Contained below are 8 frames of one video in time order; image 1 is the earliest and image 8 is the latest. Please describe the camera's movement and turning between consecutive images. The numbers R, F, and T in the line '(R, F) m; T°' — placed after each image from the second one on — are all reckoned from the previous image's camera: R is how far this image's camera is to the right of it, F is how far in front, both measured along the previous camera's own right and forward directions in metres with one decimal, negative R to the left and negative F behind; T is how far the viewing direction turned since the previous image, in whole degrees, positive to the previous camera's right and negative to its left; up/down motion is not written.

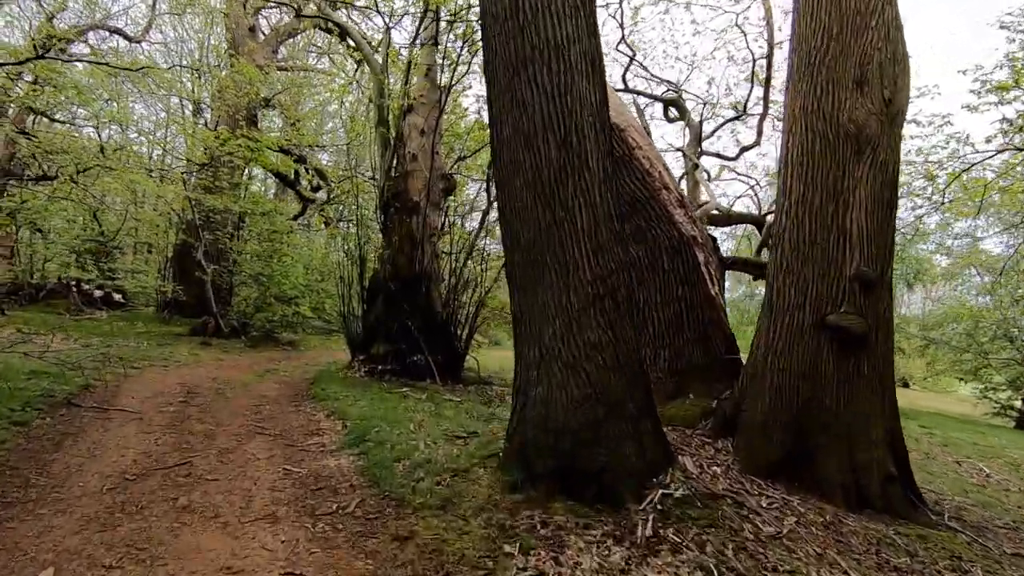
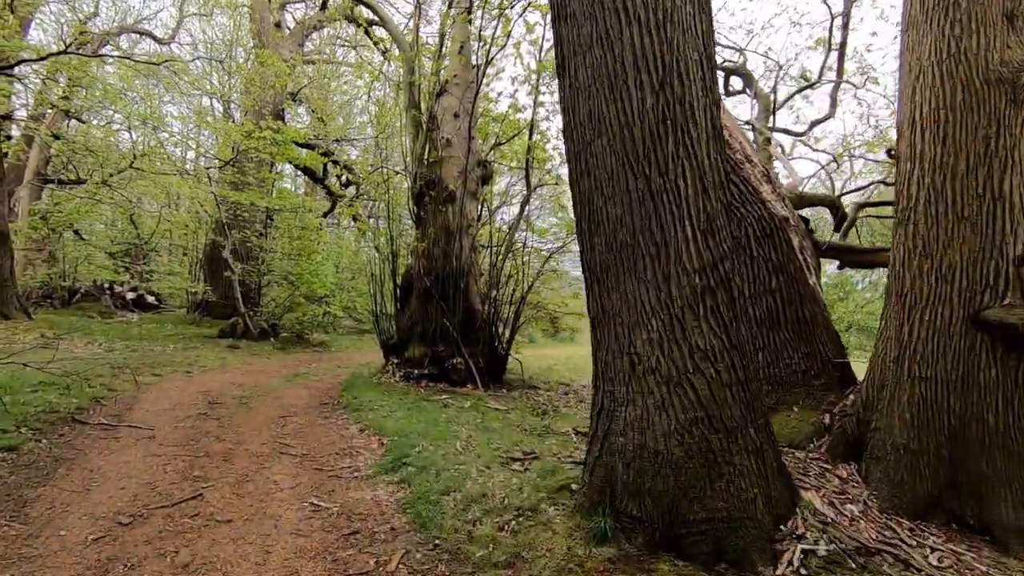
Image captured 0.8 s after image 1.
(-0.3, +0.7) m; -3°
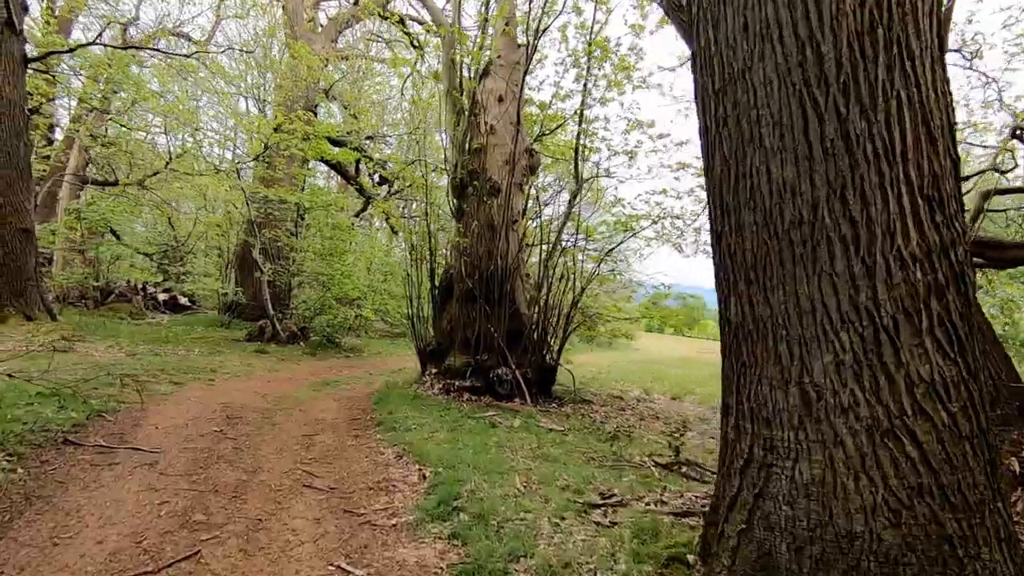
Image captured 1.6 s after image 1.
(-0.3, +0.8) m; -3°
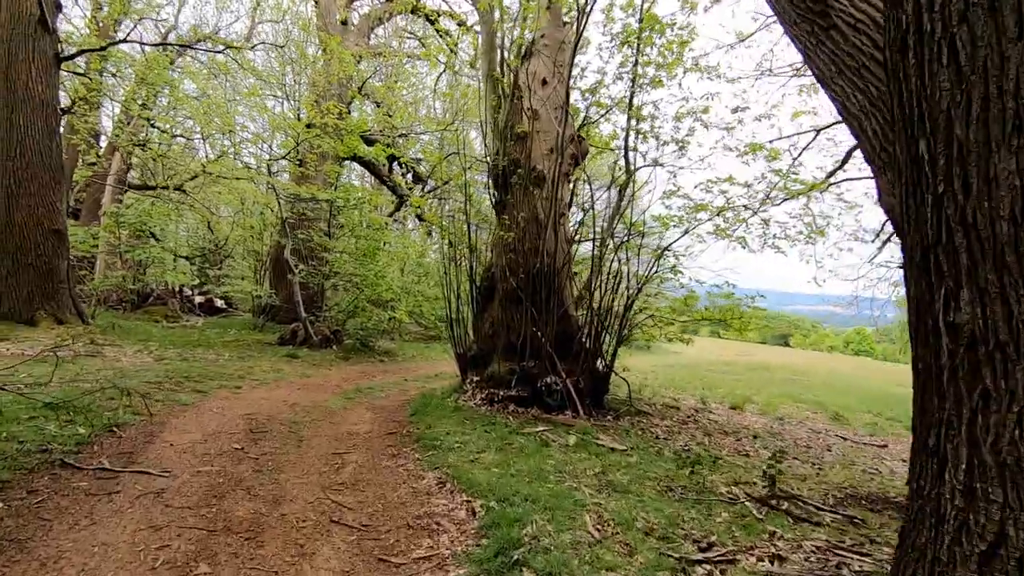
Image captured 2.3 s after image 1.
(-0.2, +0.6) m; -3°
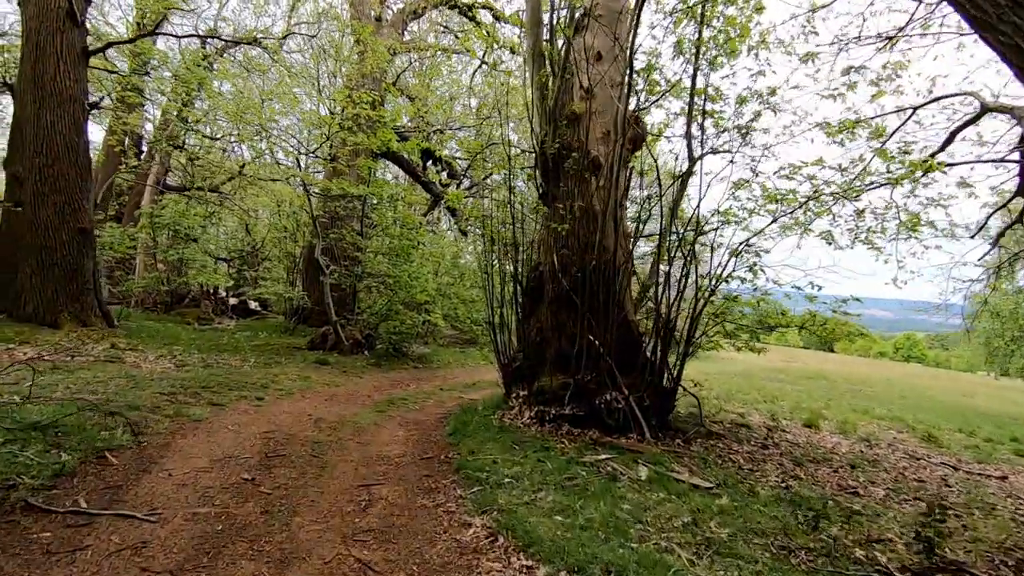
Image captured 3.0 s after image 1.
(-0.2, +0.8) m; -3°
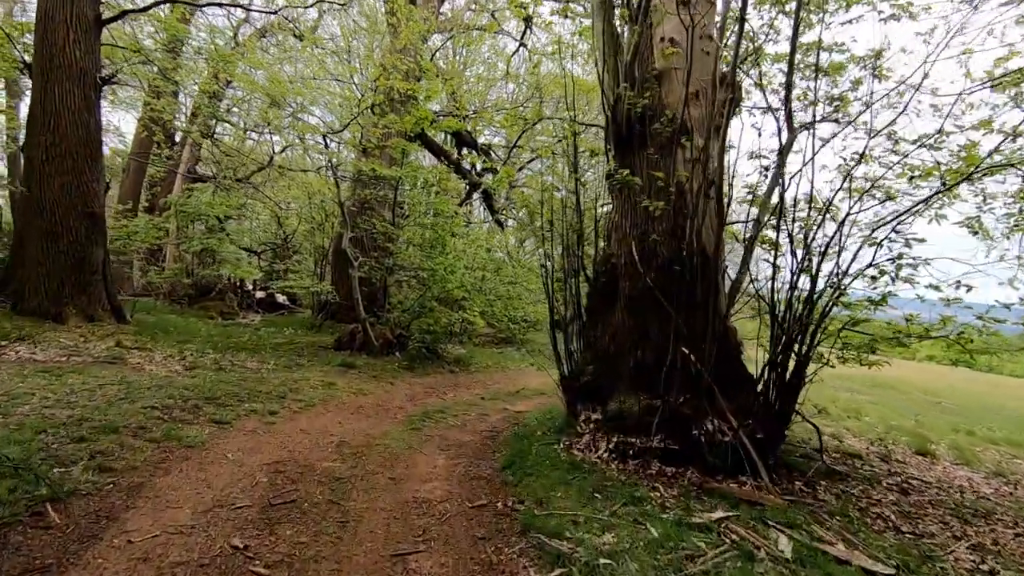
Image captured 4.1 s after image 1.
(-0.3, +1.1) m; -3°
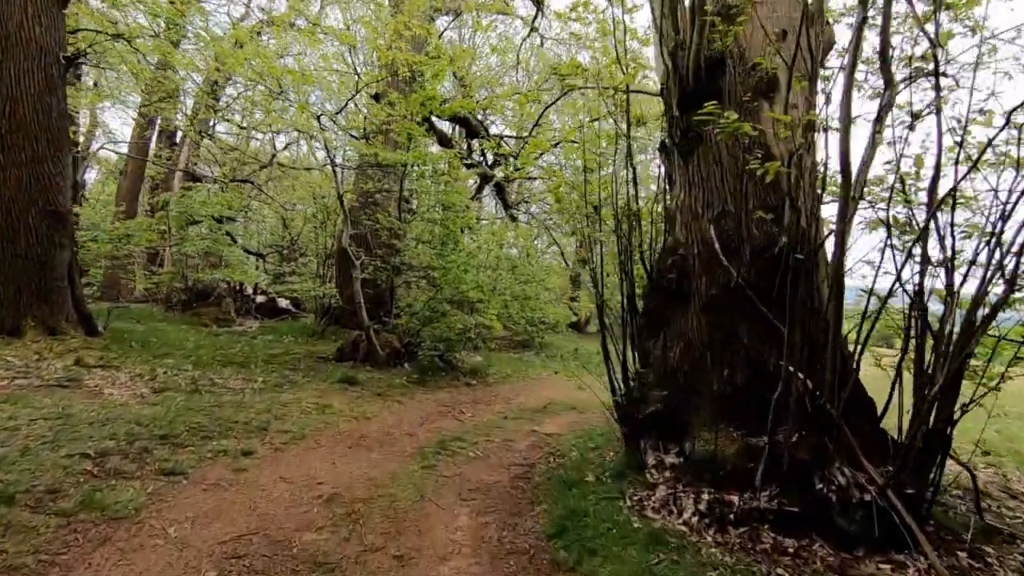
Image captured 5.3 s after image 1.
(-0.2, +1.1) m; -1°
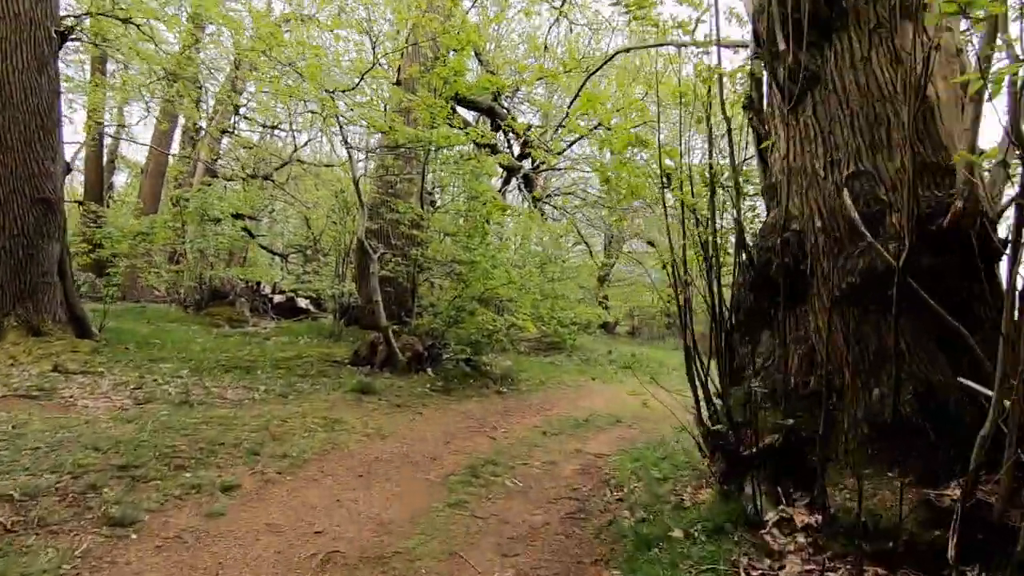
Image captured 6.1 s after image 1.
(-0.2, +0.9) m; -2°
